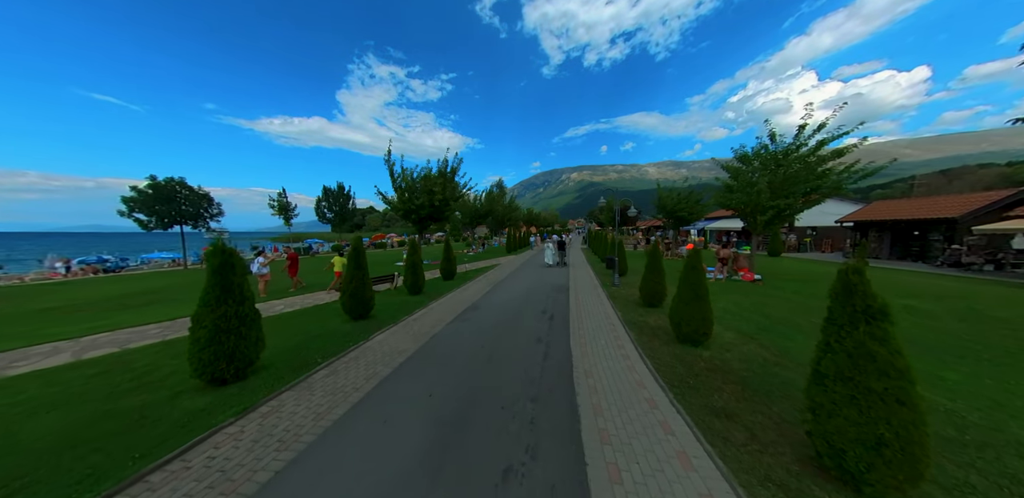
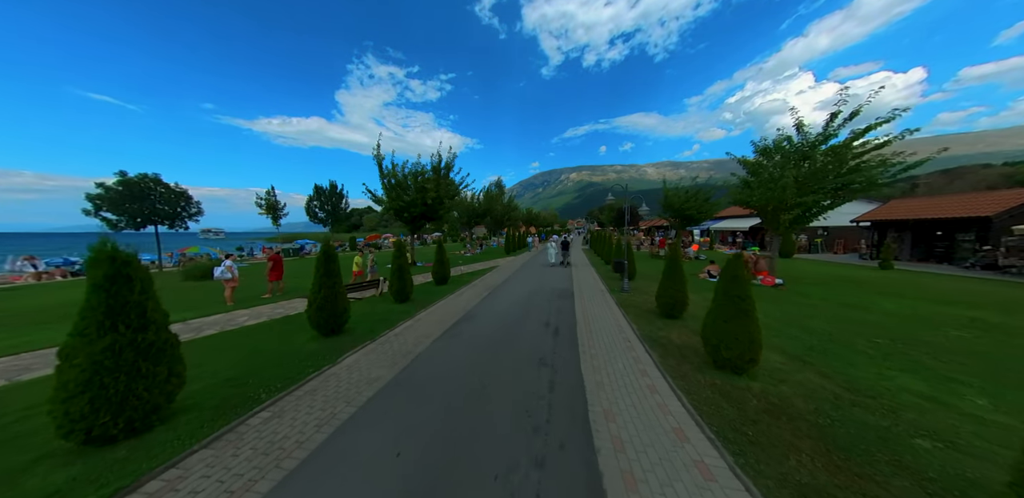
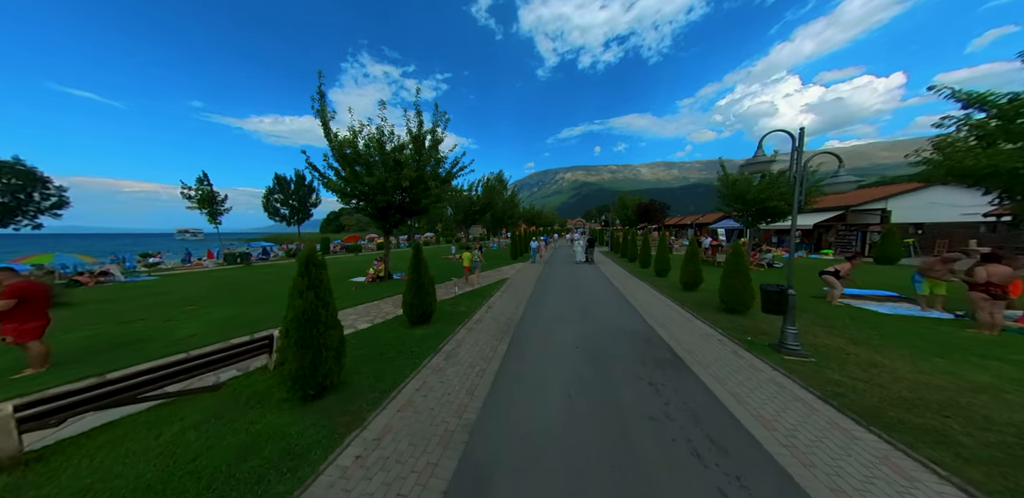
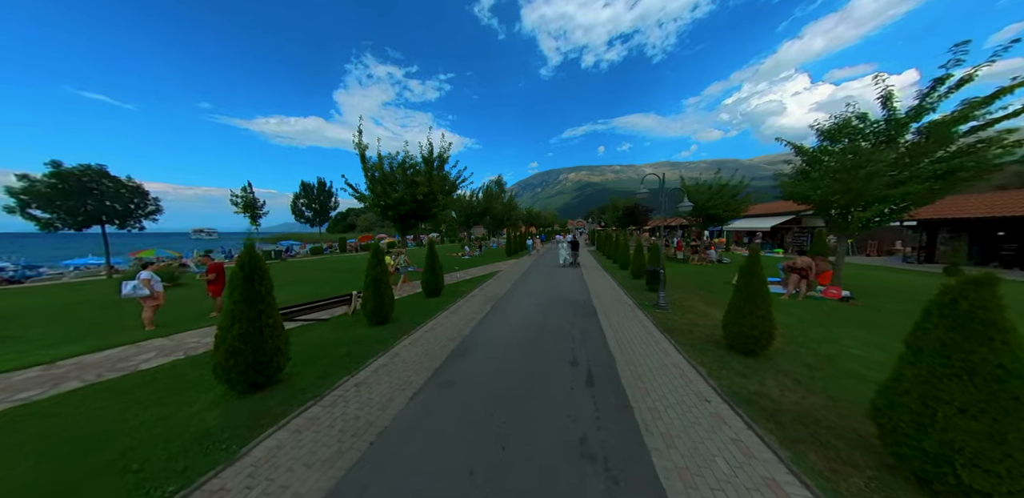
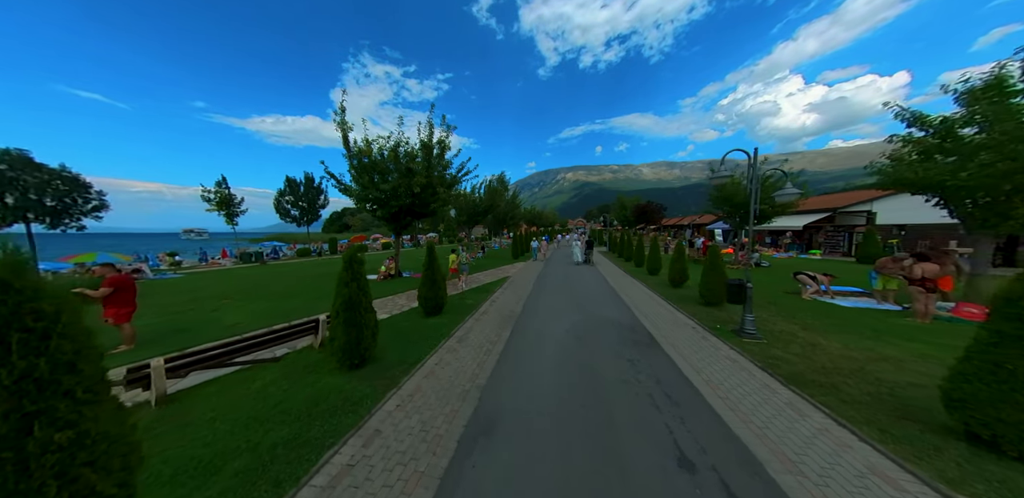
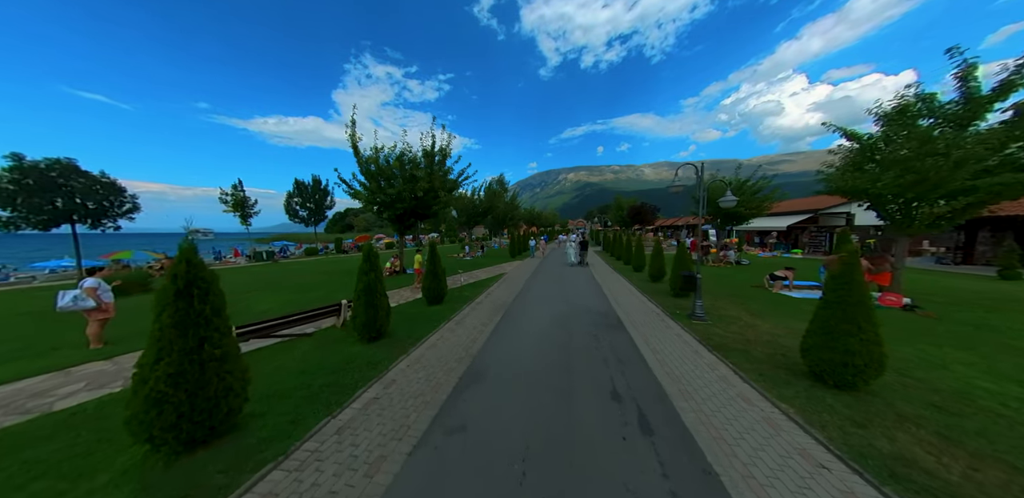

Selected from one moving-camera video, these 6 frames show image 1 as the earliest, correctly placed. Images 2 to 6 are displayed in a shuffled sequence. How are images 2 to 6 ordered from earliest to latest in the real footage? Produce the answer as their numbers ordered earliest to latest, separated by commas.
2, 4, 6, 5, 3
